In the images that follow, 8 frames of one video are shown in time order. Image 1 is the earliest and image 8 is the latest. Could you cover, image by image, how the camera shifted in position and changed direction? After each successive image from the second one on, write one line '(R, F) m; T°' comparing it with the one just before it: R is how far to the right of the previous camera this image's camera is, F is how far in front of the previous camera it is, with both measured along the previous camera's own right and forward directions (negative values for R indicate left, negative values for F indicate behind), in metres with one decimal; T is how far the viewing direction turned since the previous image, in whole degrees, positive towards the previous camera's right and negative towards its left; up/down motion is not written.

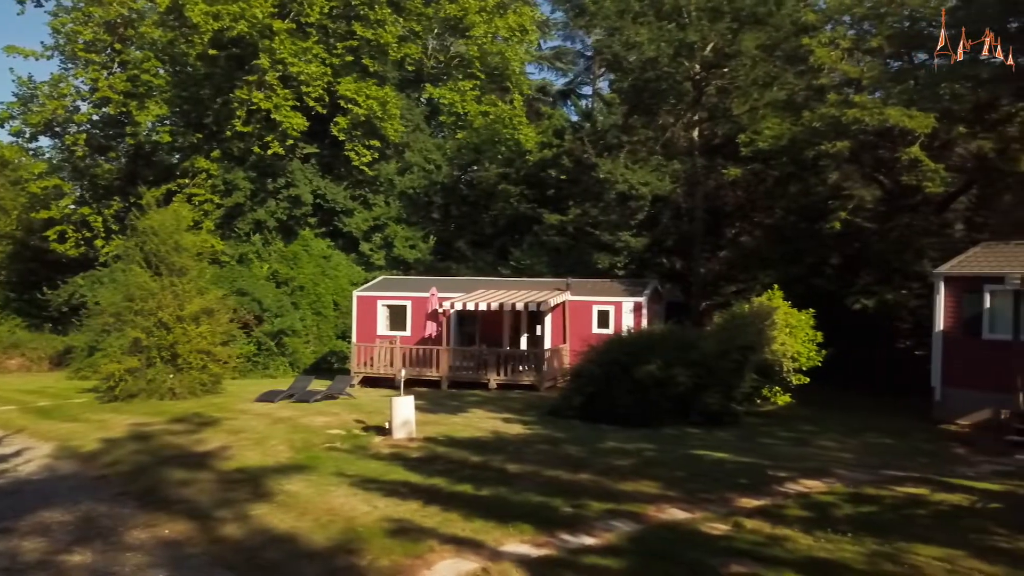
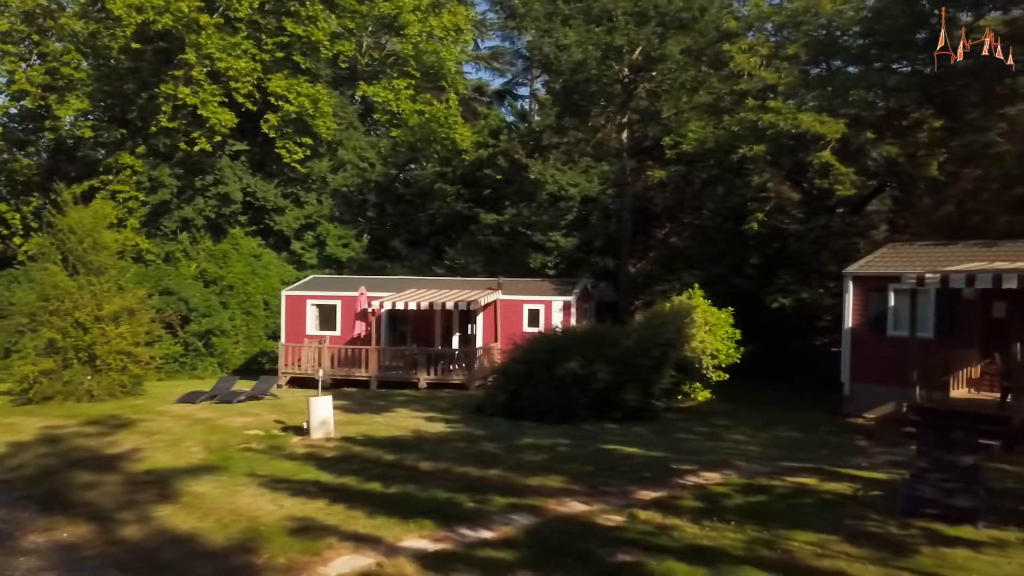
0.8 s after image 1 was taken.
(+0.5, -0.2) m; +4°
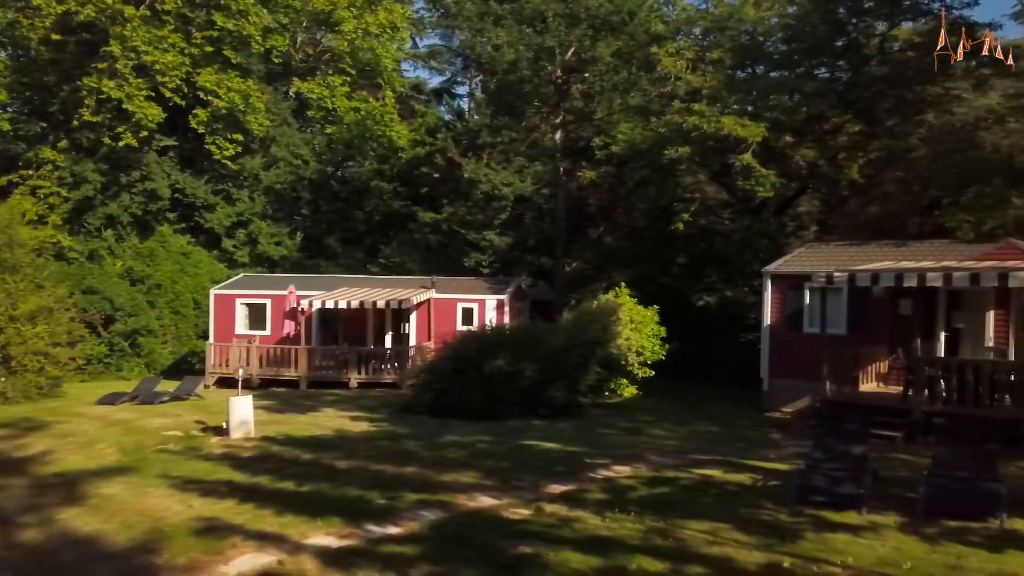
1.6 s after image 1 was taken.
(+0.4, -0.2) m; +4°
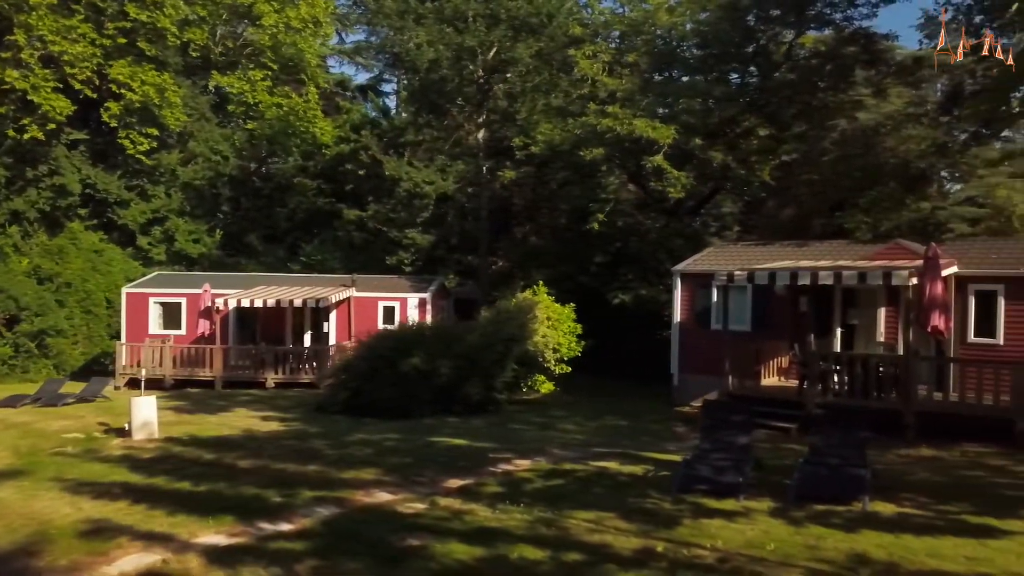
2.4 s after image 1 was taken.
(+0.4, -0.2) m; +5°
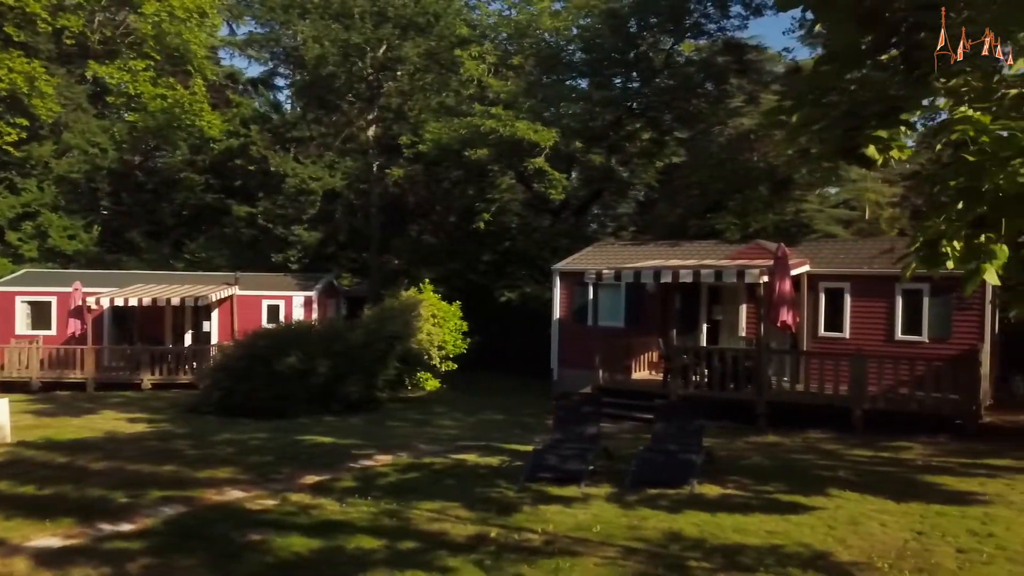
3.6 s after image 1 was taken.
(+0.6, -0.3) m; +7°
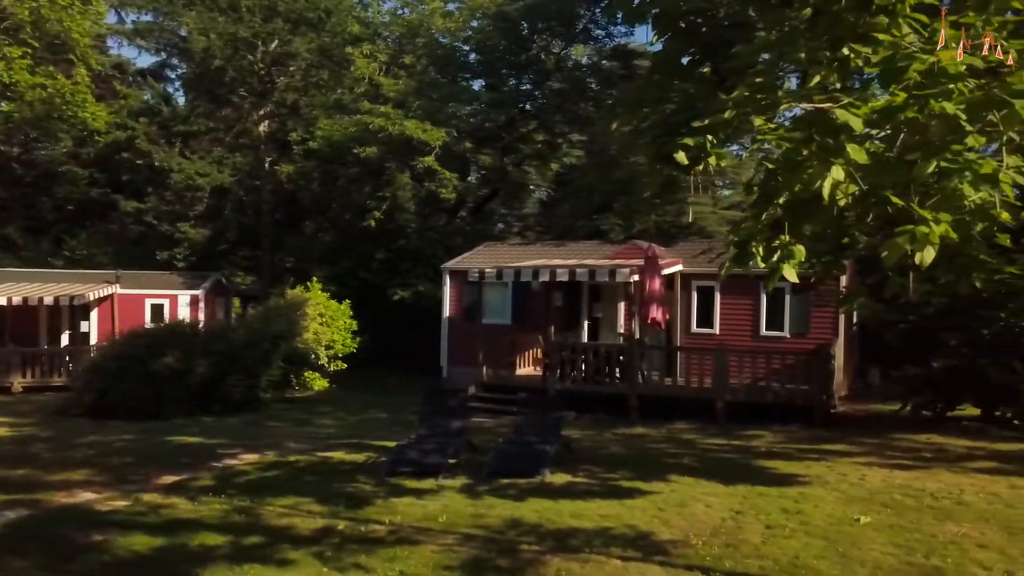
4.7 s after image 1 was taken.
(+0.6, -0.3) m; +6°
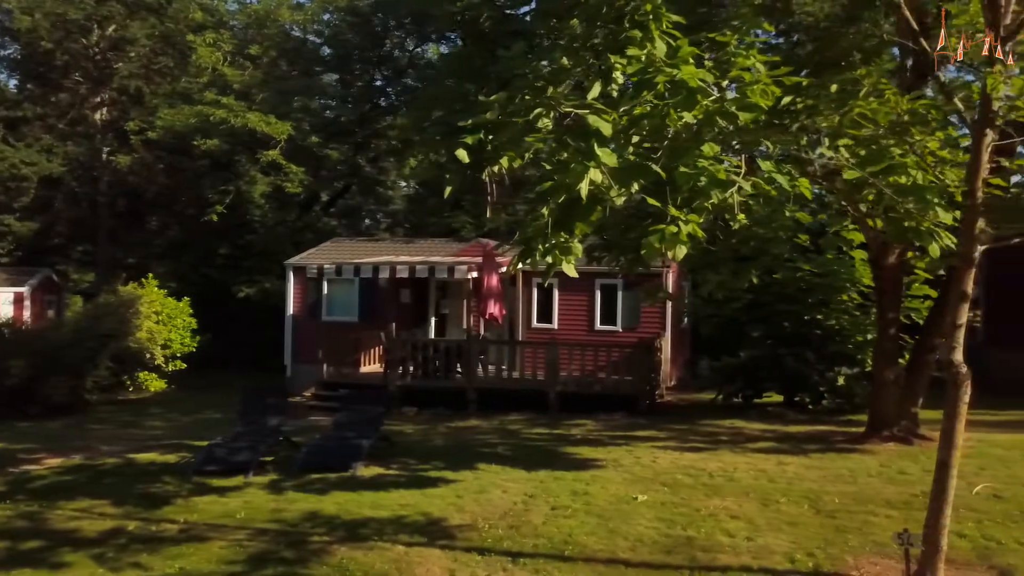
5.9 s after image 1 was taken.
(+0.7, -0.3) m; +9°
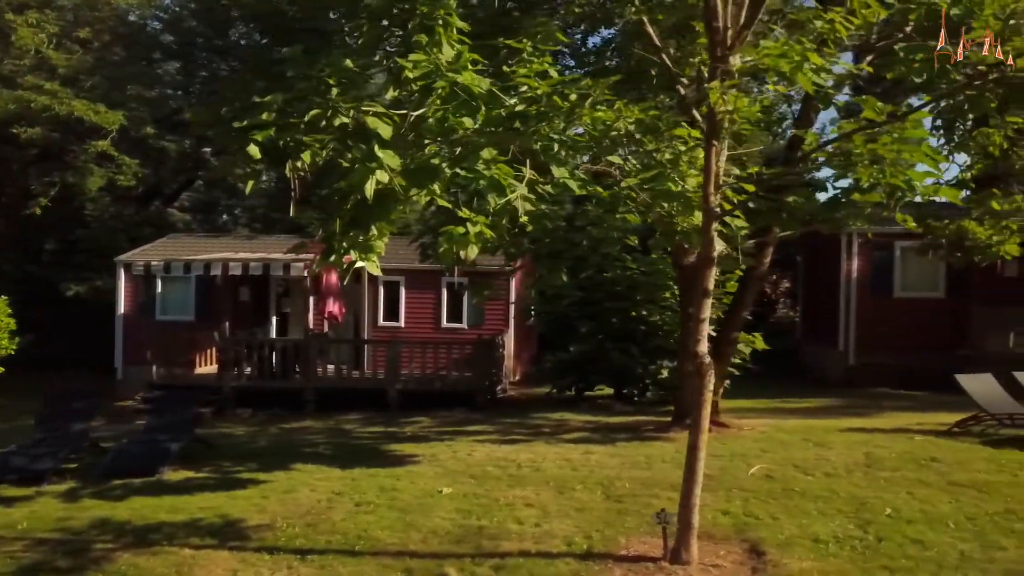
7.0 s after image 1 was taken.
(+0.7, -0.2) m; +9°
